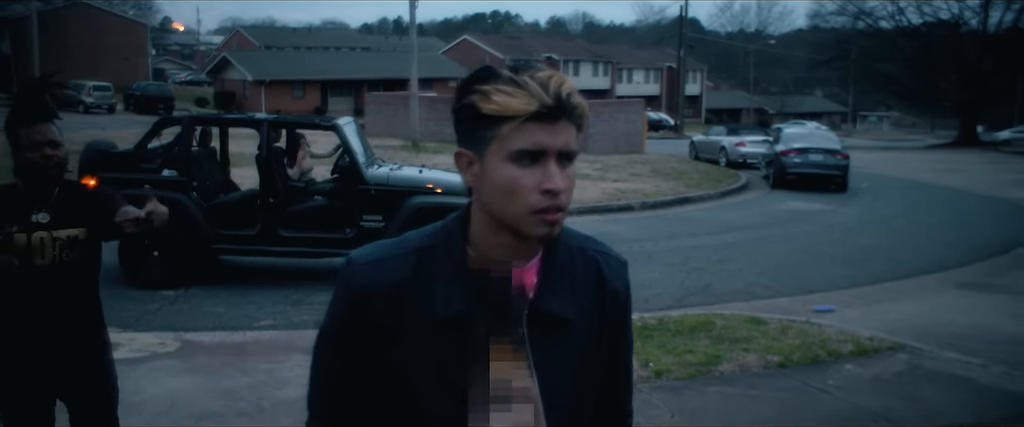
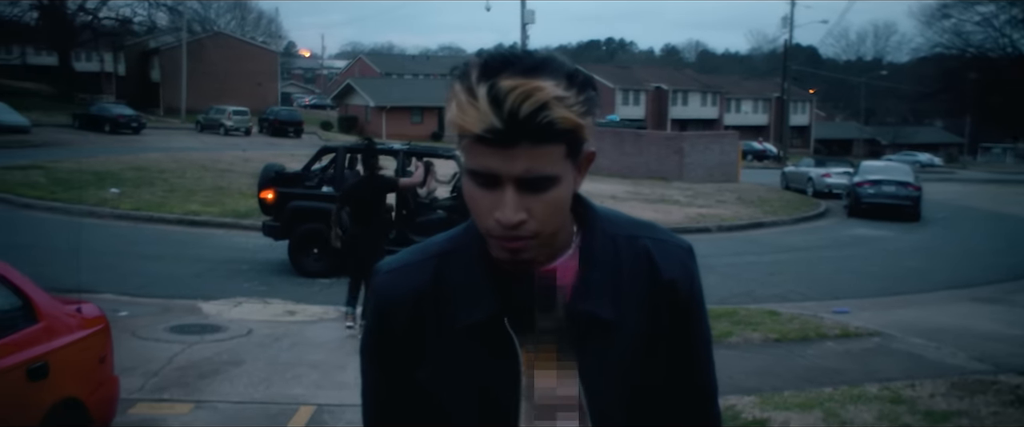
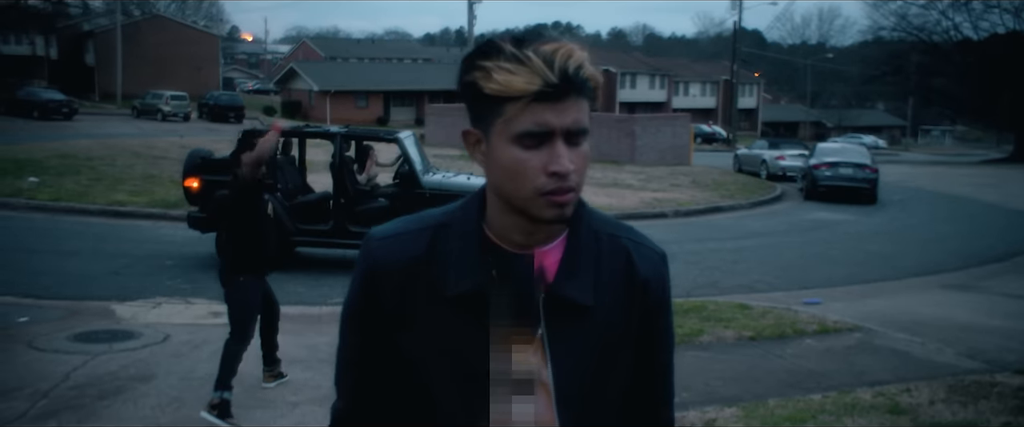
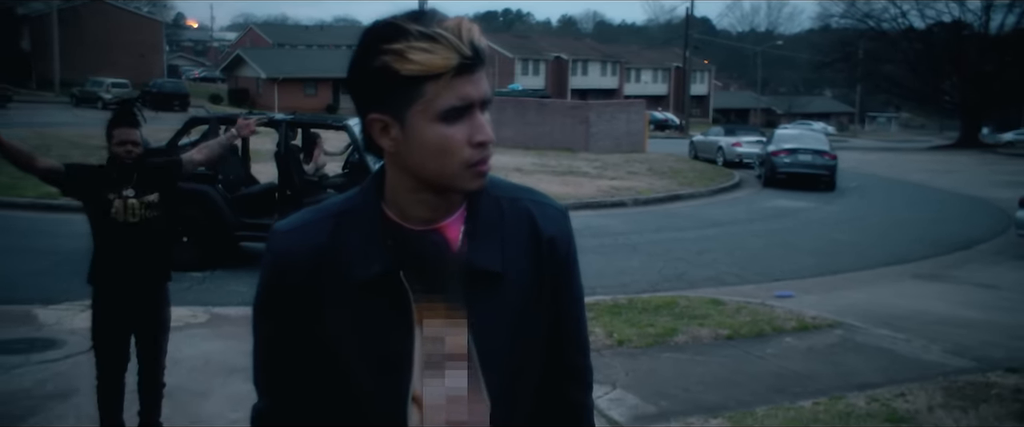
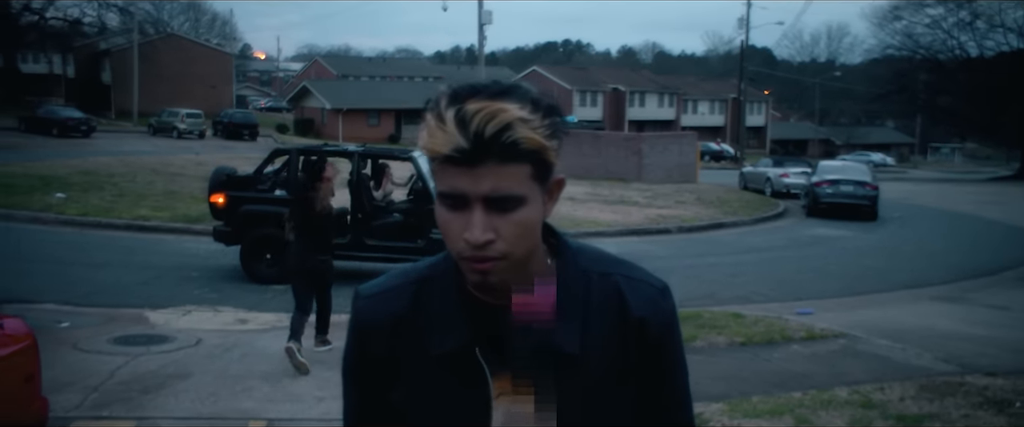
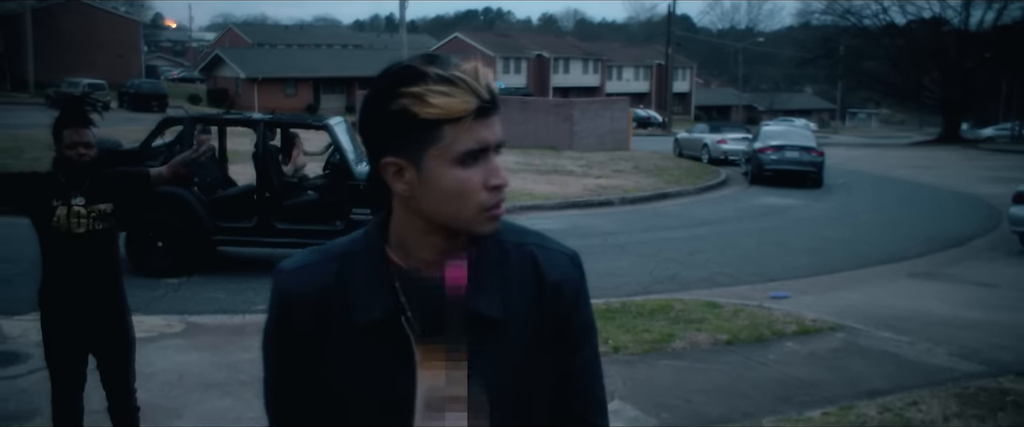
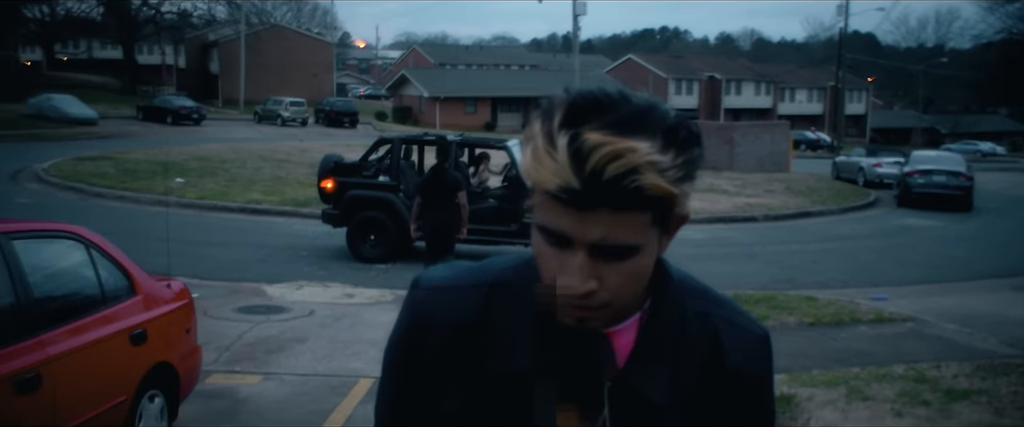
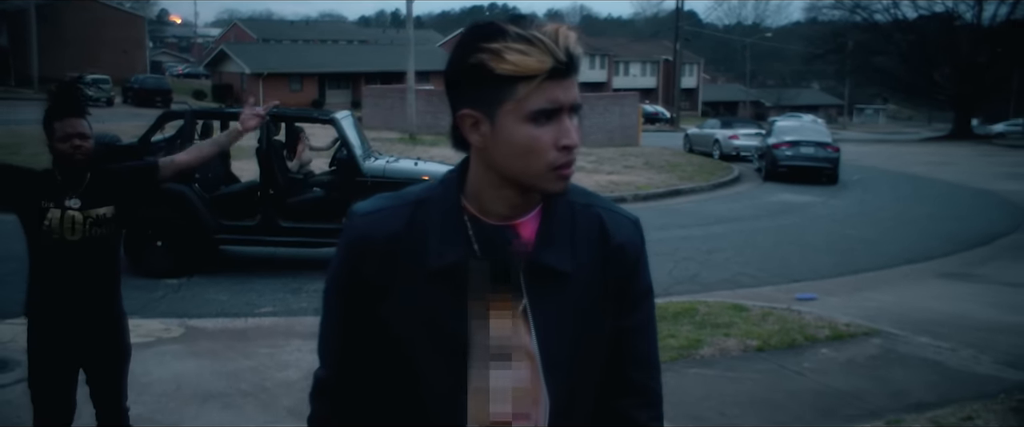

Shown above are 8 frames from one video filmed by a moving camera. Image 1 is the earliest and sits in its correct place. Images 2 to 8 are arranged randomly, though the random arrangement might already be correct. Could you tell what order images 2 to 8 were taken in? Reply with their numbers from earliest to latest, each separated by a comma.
8, 6, 4, 3, 5, 2, 7
